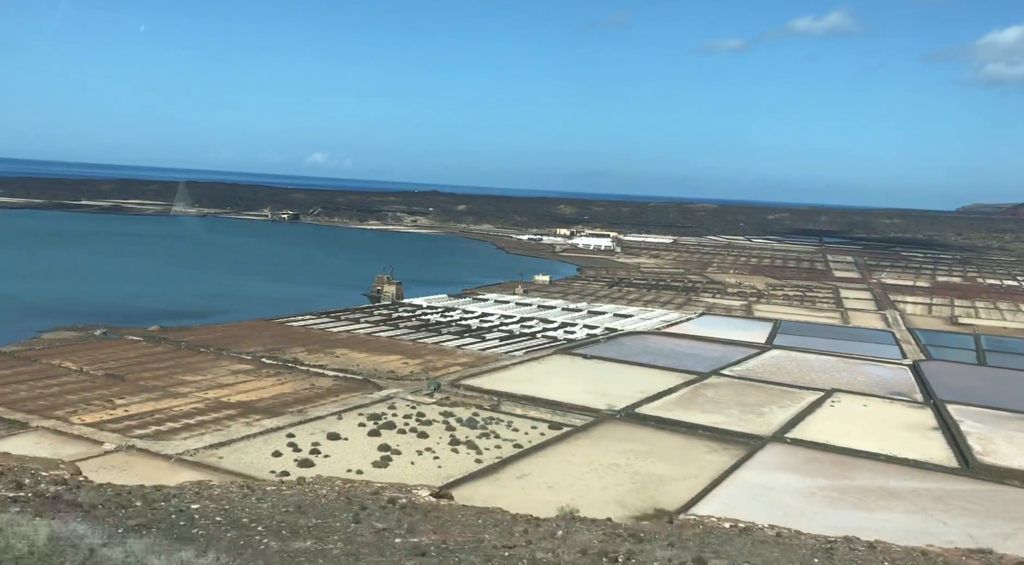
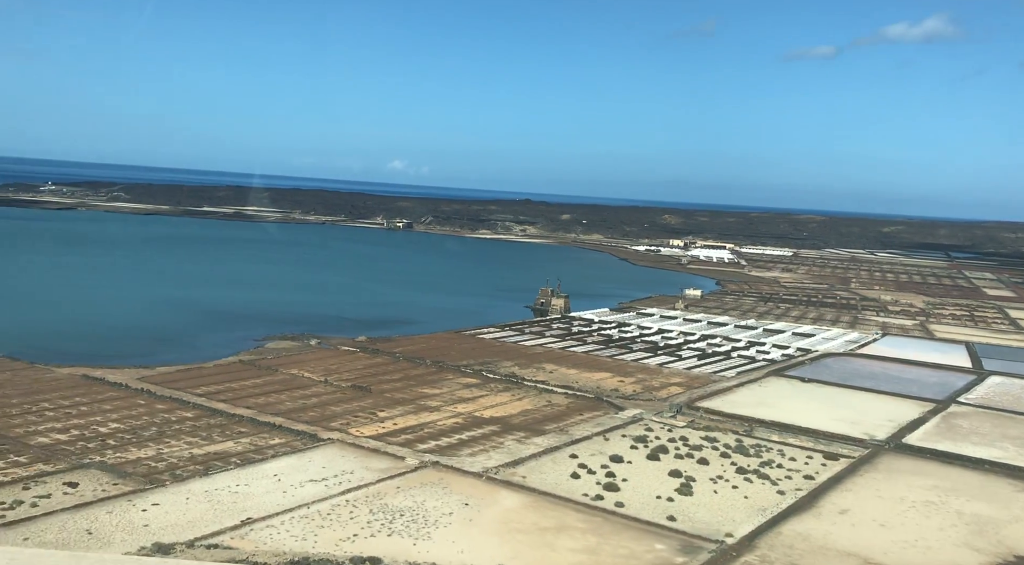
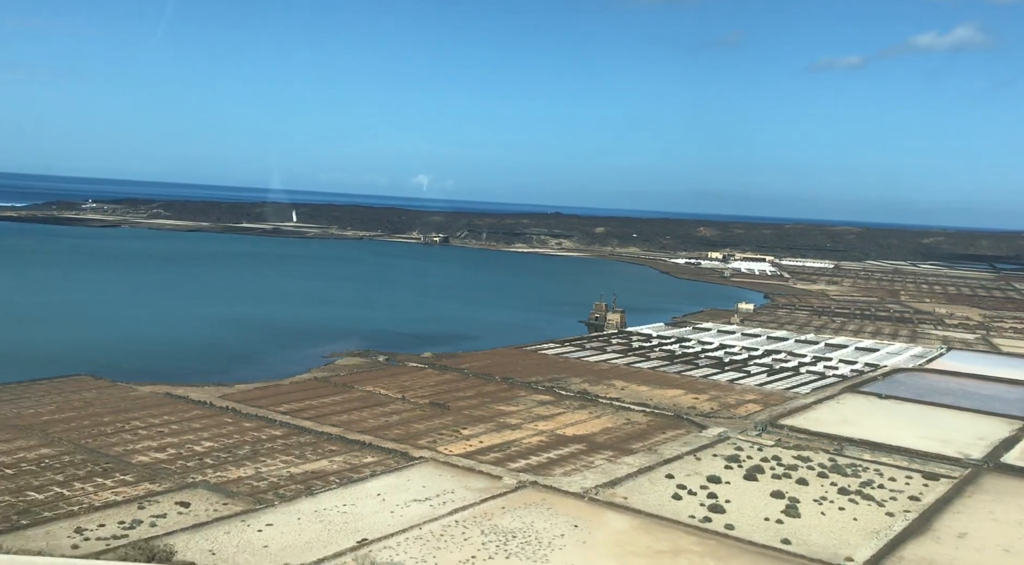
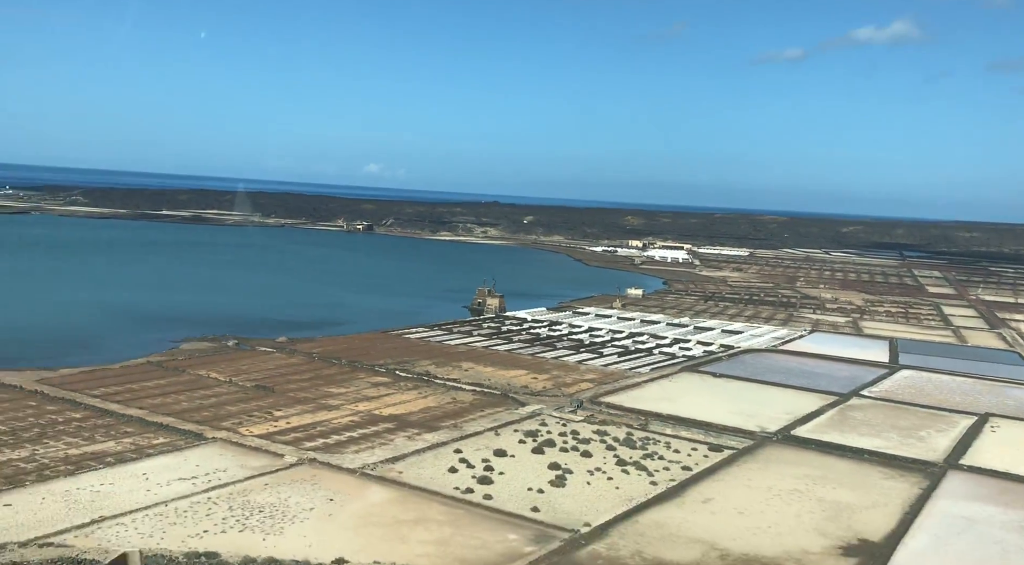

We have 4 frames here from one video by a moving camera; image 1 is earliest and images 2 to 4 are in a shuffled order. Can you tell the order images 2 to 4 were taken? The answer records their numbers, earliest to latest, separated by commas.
4, 2, 3
